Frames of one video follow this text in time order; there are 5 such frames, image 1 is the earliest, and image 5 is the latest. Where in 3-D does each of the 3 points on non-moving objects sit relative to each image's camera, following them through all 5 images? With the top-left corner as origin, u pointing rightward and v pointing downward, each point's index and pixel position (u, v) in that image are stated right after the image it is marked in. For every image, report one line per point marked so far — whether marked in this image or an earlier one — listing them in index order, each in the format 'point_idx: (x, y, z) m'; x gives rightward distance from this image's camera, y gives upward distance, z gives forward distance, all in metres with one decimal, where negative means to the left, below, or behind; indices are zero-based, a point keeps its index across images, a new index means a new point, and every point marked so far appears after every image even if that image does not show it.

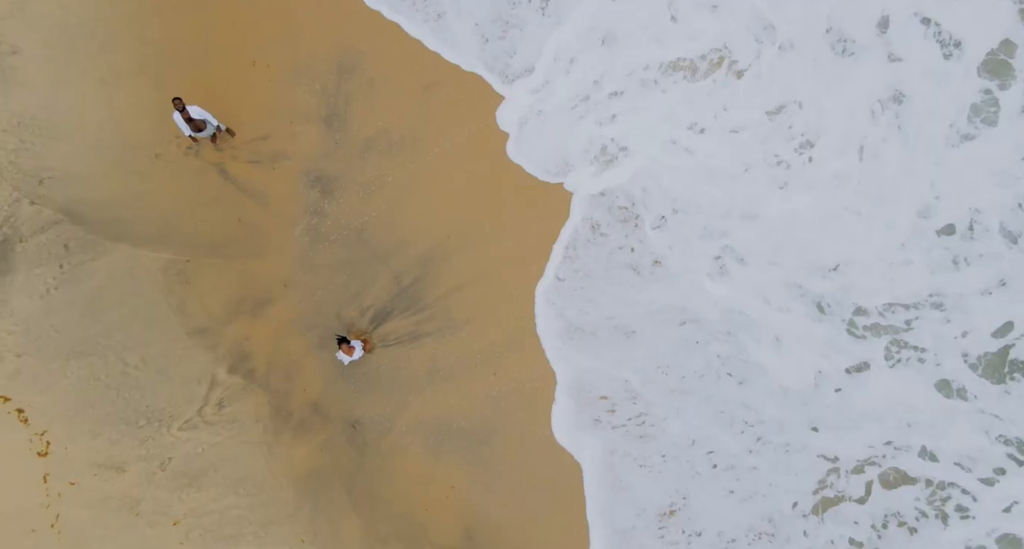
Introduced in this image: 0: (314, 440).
0: (-2.0, -1.7, +9.4) m
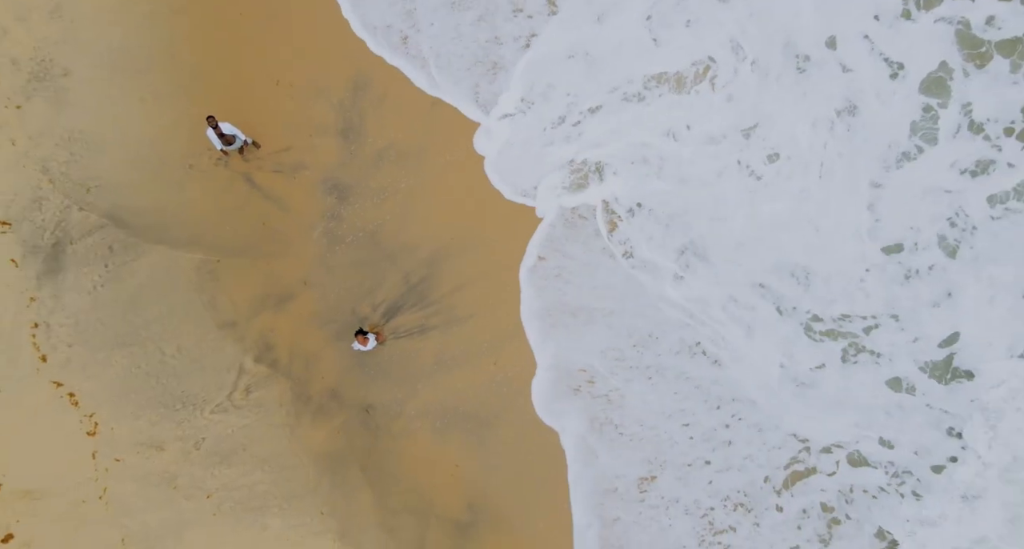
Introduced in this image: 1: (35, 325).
0: (-2.0, -1.7, +10.5) m
1: (-5.1, -0.5, +10.0) m
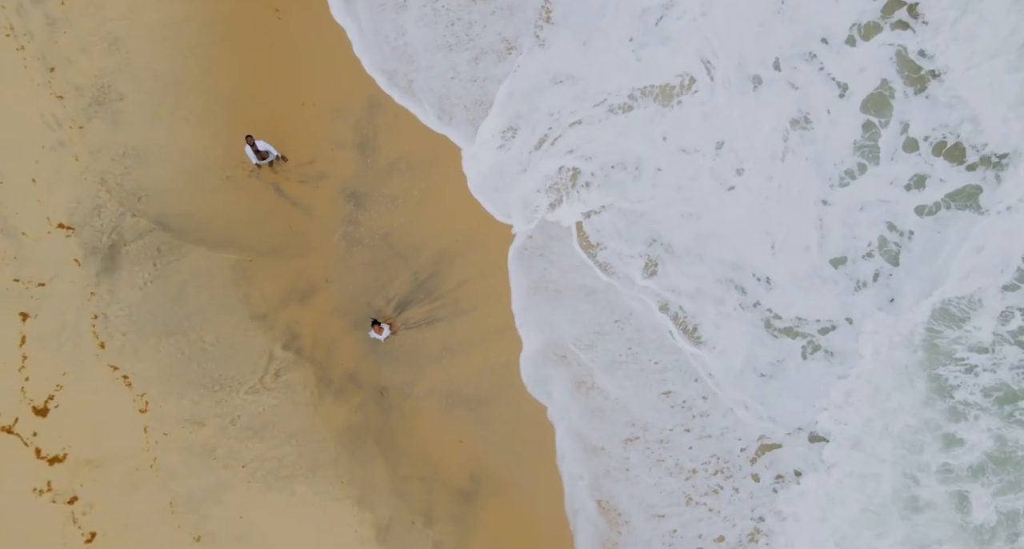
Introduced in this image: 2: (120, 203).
0: (-2.1, -1.7, +12.1) m
1: (-5.1, -0.5, +11.5) m
2: (-4.9, +0.9, +11.6) m
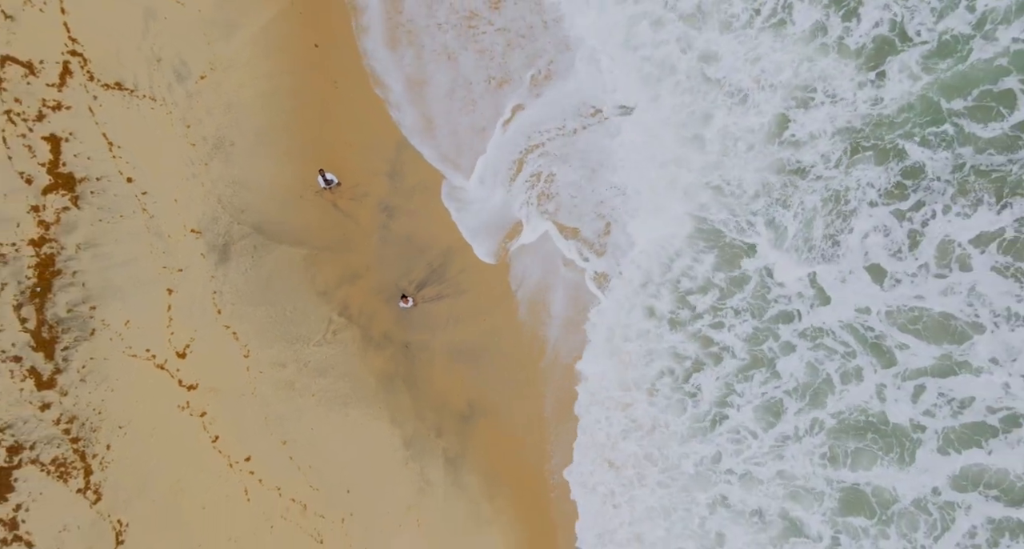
0: (-2.3, -1.5, +17.7) m
1: (-5.4, -0.3, +17.1) m
2: (-5.2, +1.1, +17.2) m
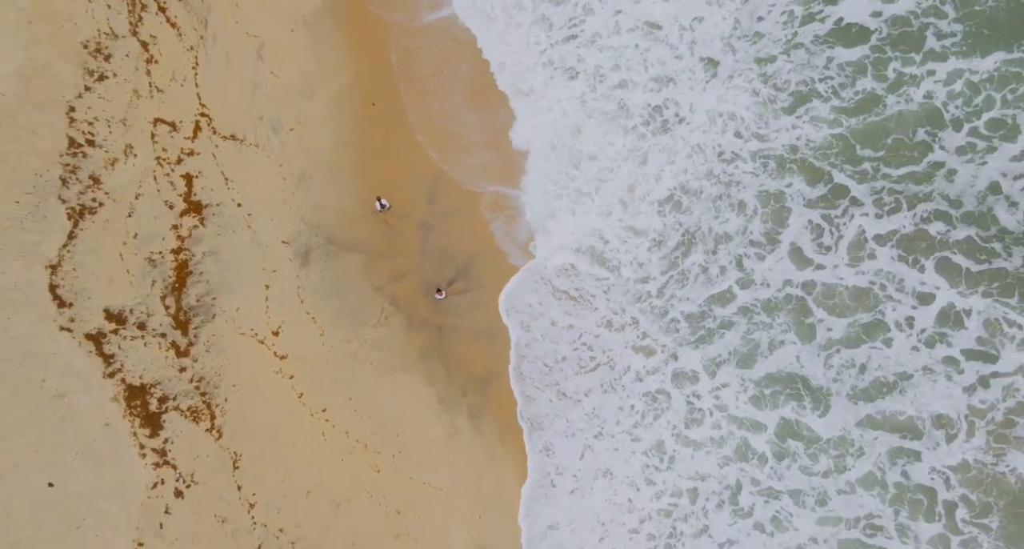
0: (-2.2, -1.4, +23.7) m
1: (-5.2, -0.3, +23.2) m
2: (-5.0, +1.1, +23.3) m
